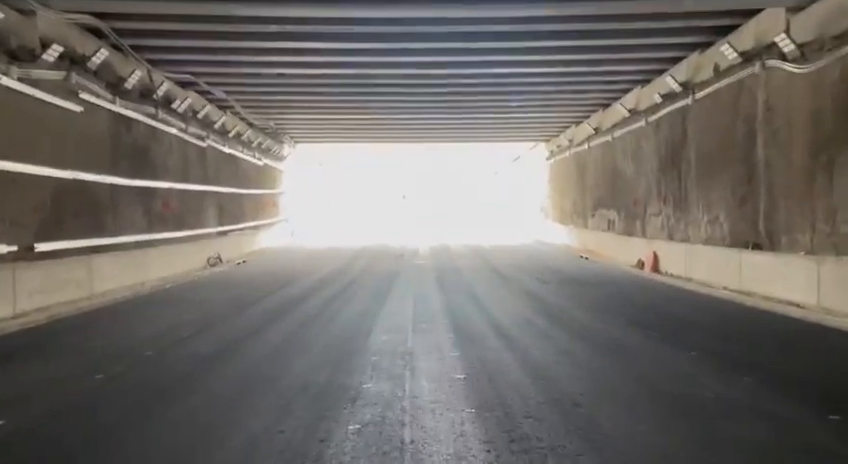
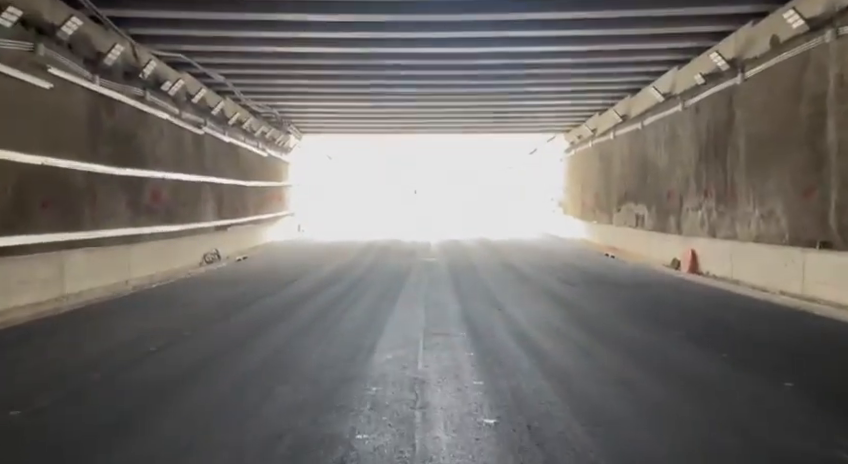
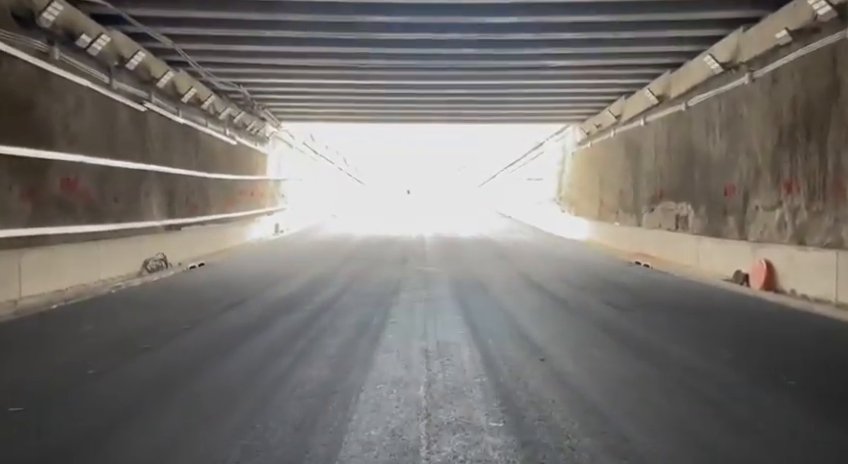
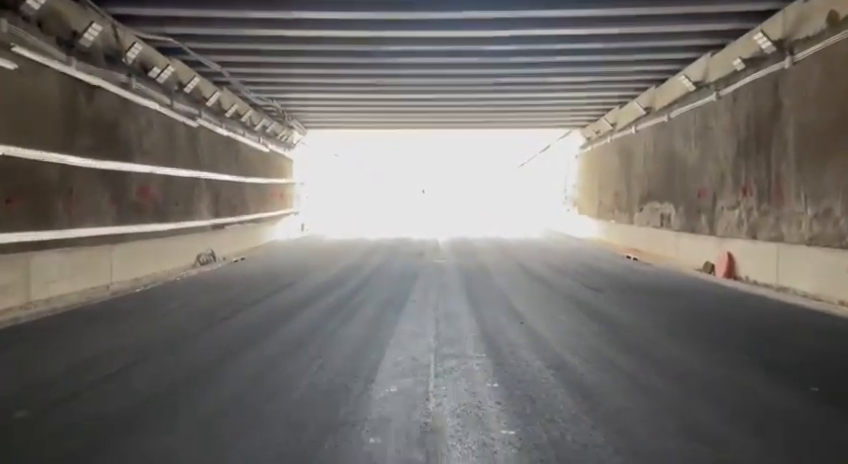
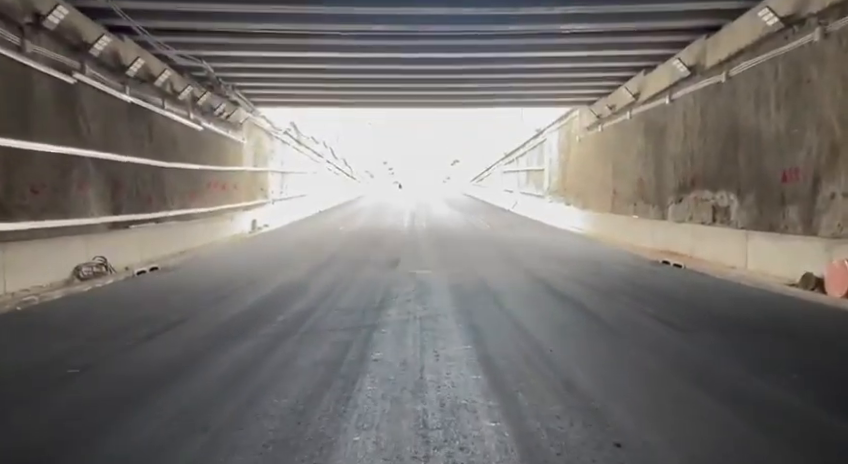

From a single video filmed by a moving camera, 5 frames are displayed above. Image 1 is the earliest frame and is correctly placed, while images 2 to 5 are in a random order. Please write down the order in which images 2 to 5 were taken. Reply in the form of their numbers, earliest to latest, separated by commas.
2, 4, 3, 5
